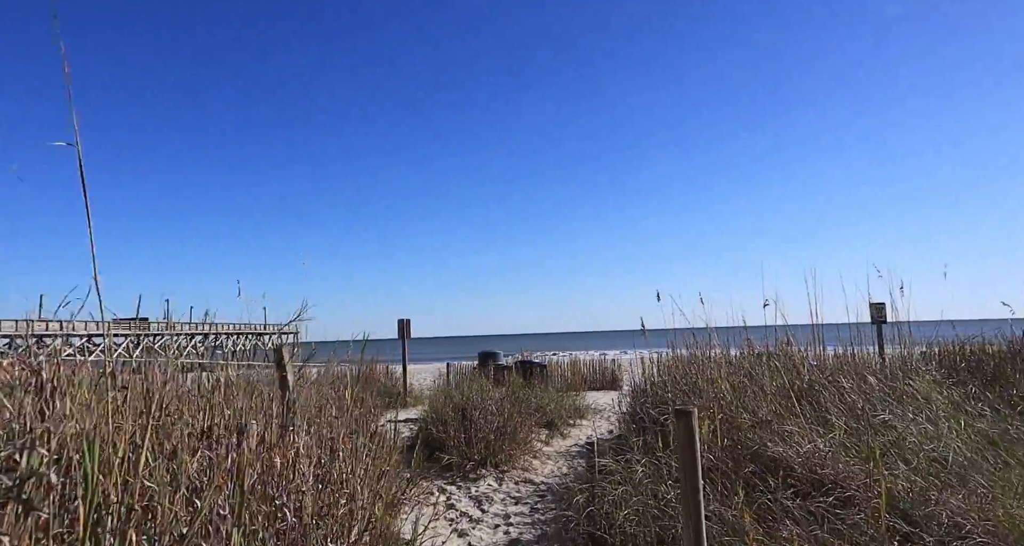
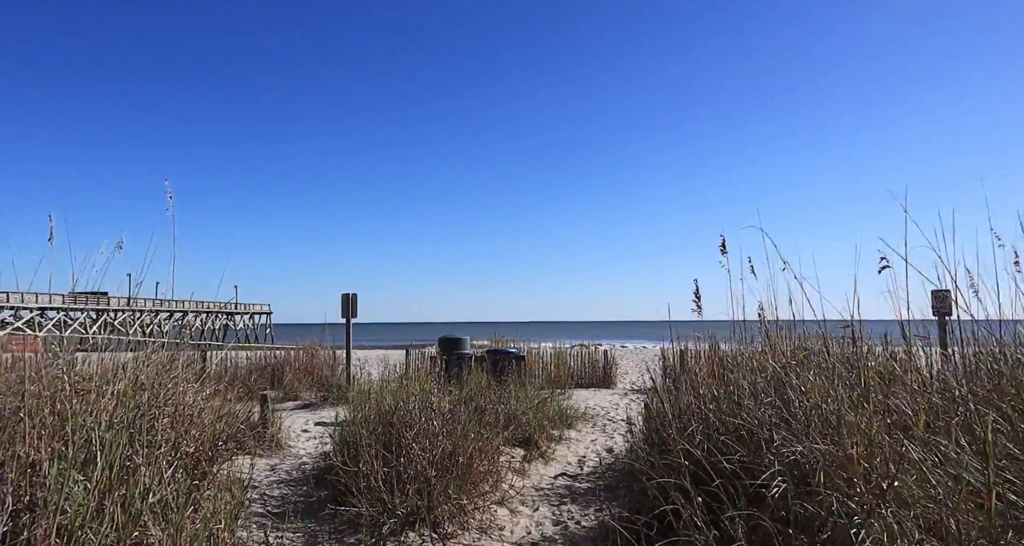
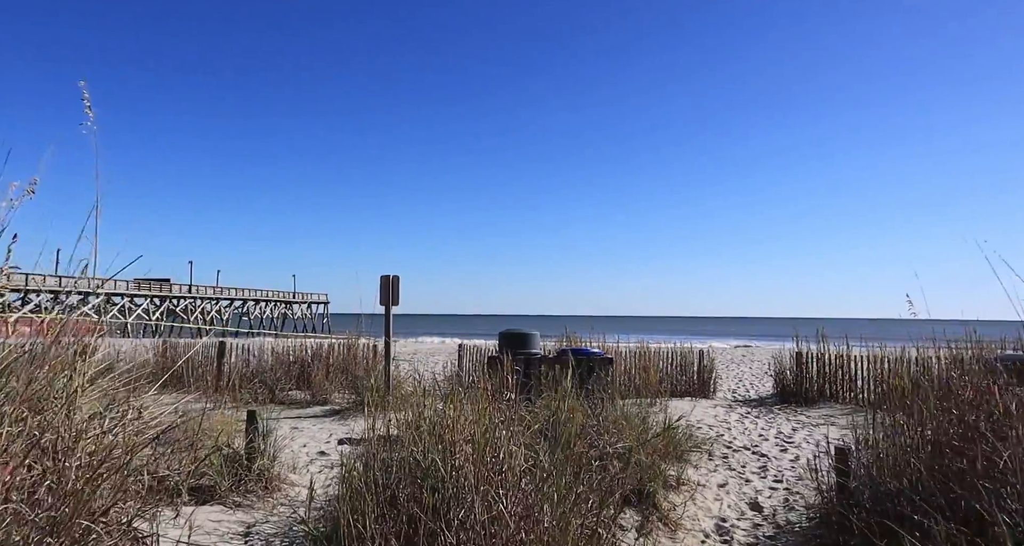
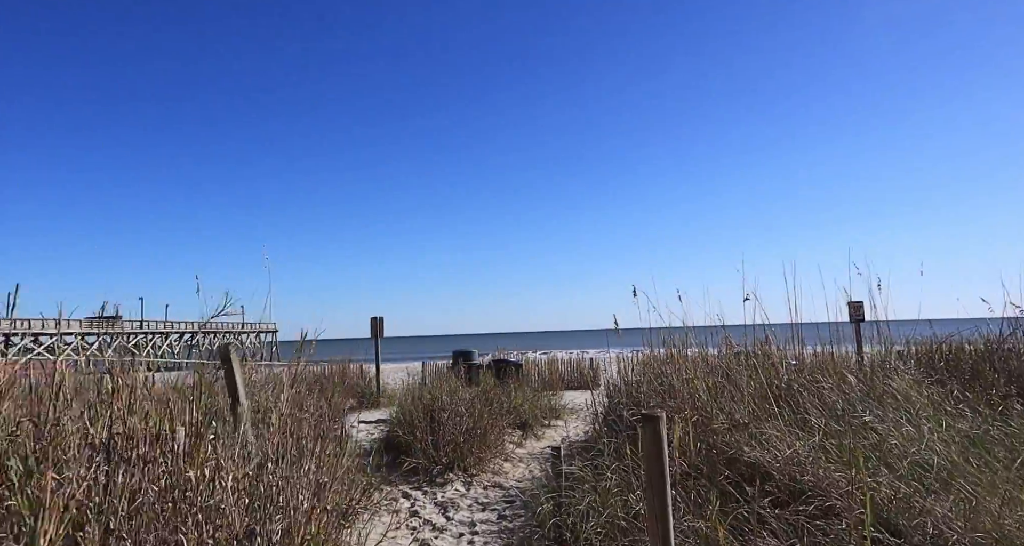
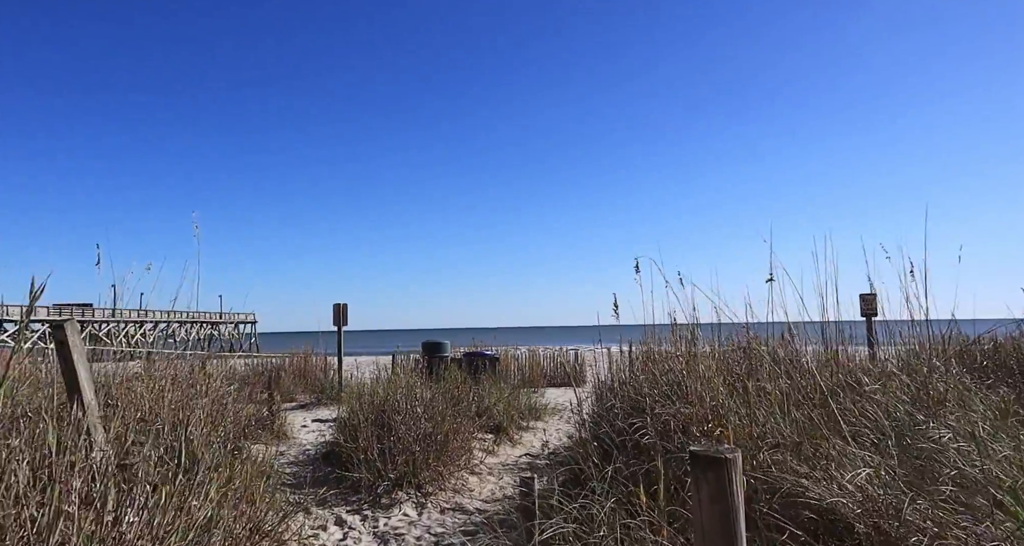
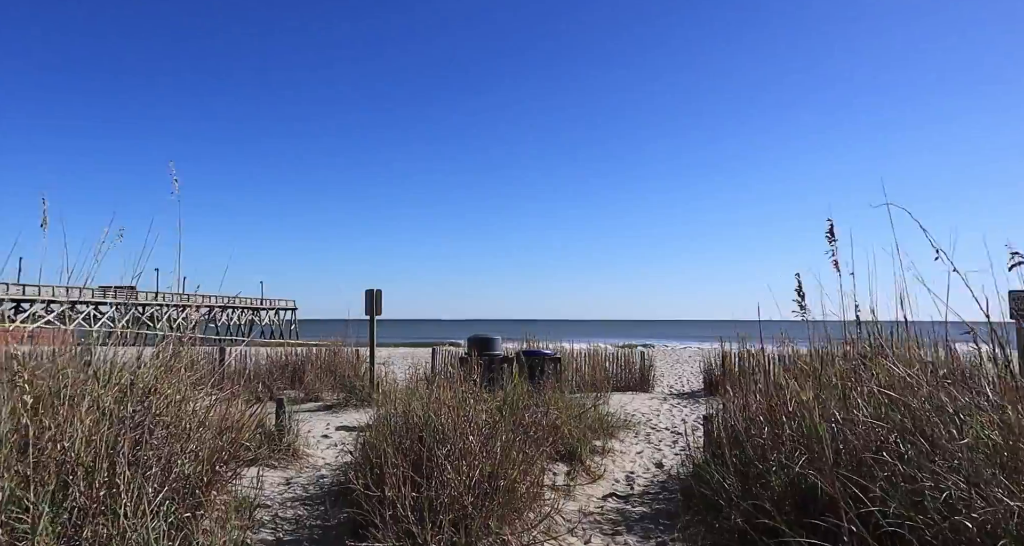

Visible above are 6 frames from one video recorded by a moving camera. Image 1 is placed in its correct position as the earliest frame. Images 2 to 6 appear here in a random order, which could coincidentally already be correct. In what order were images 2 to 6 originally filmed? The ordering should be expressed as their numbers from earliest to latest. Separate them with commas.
4, 5, 2, 6, 3
